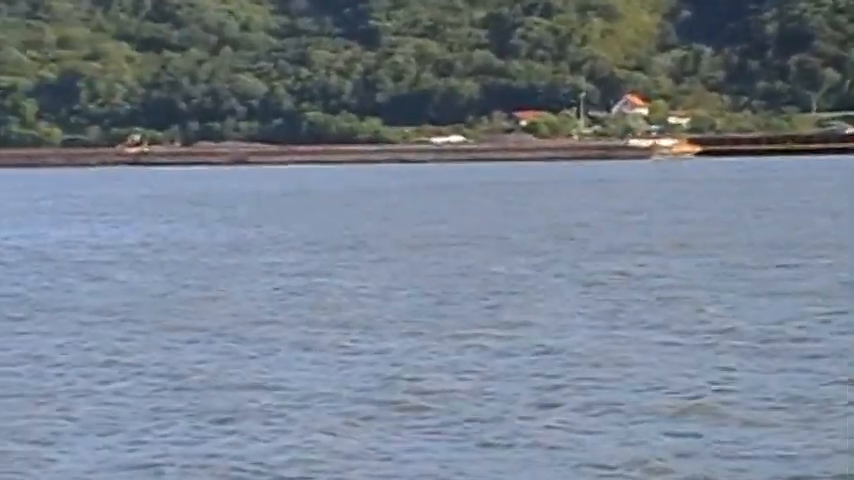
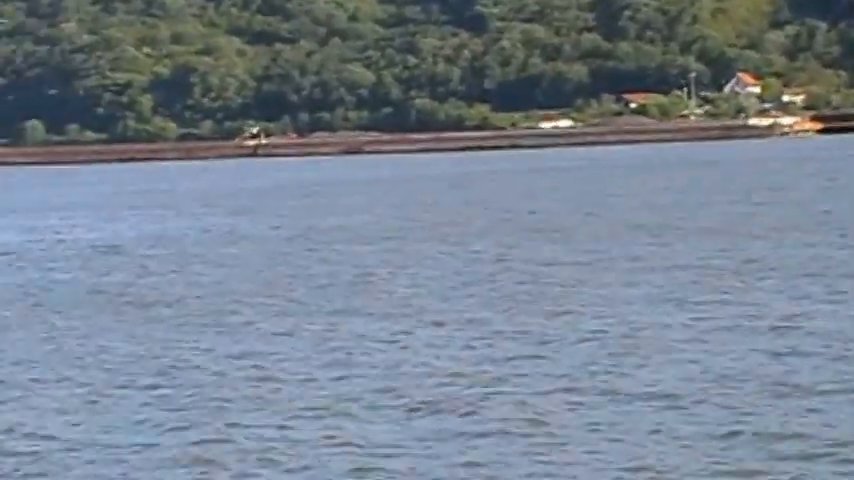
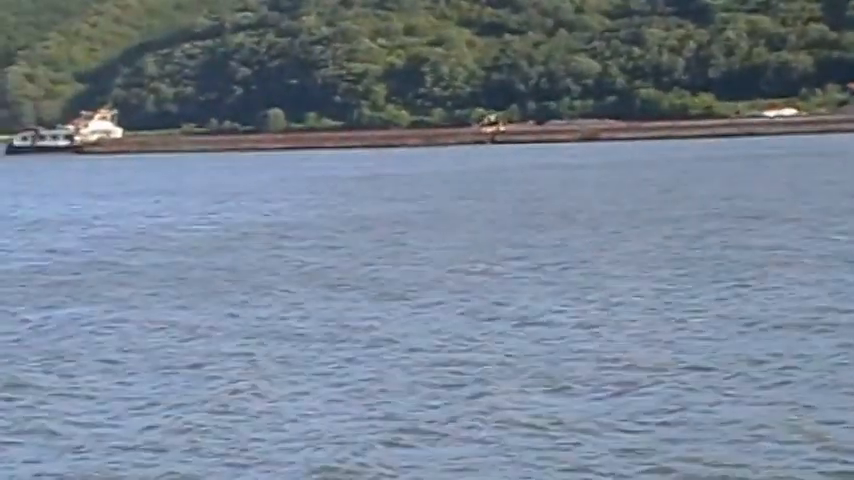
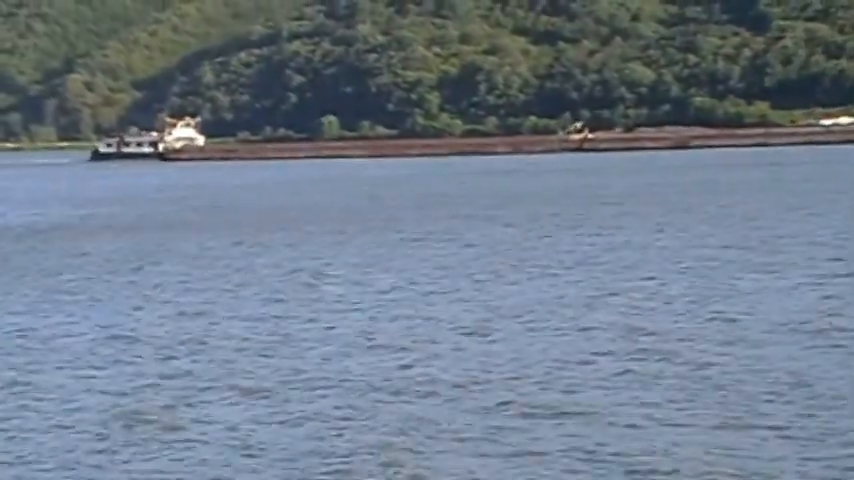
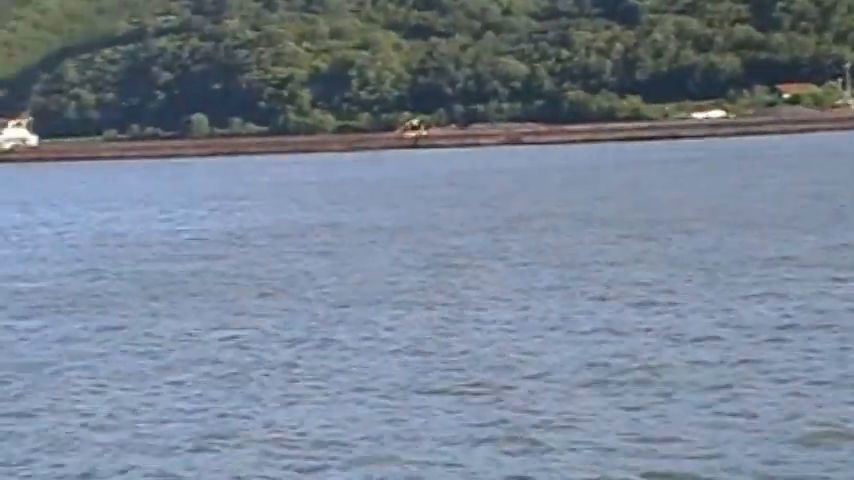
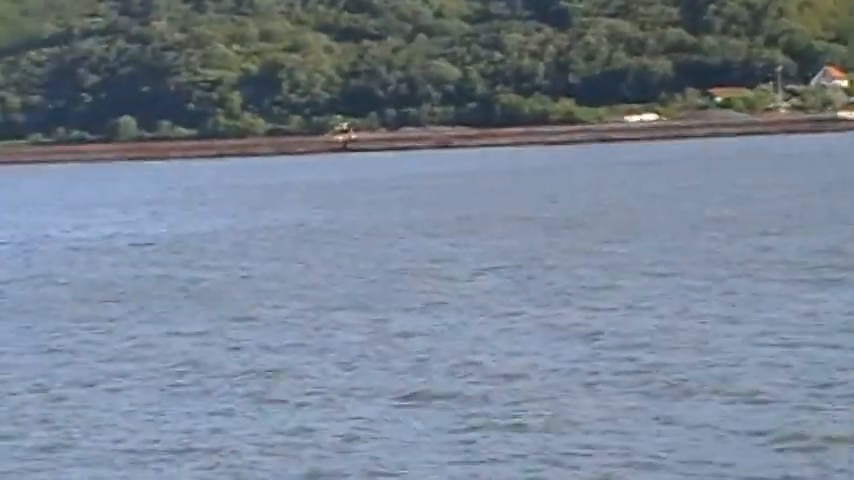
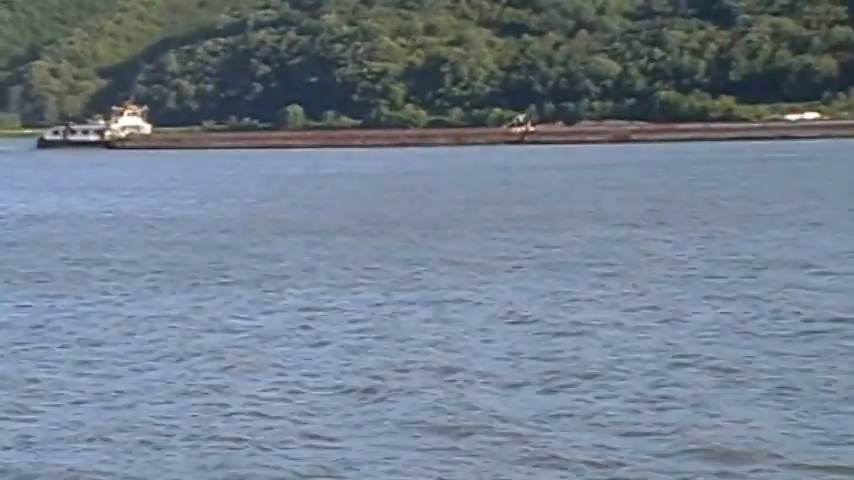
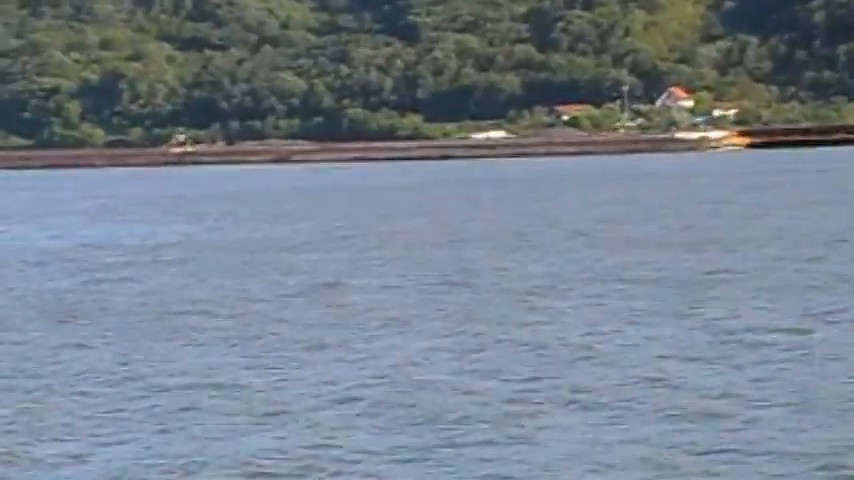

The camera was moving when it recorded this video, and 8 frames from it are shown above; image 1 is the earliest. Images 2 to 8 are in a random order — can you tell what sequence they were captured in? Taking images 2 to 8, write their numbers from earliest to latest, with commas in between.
8, 2, 6, 5, 3, 7, 4
